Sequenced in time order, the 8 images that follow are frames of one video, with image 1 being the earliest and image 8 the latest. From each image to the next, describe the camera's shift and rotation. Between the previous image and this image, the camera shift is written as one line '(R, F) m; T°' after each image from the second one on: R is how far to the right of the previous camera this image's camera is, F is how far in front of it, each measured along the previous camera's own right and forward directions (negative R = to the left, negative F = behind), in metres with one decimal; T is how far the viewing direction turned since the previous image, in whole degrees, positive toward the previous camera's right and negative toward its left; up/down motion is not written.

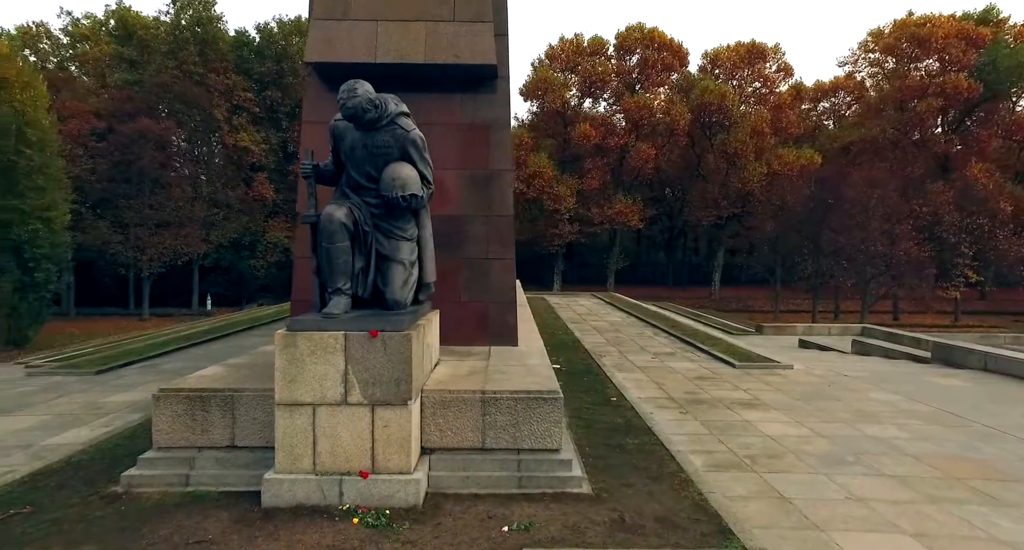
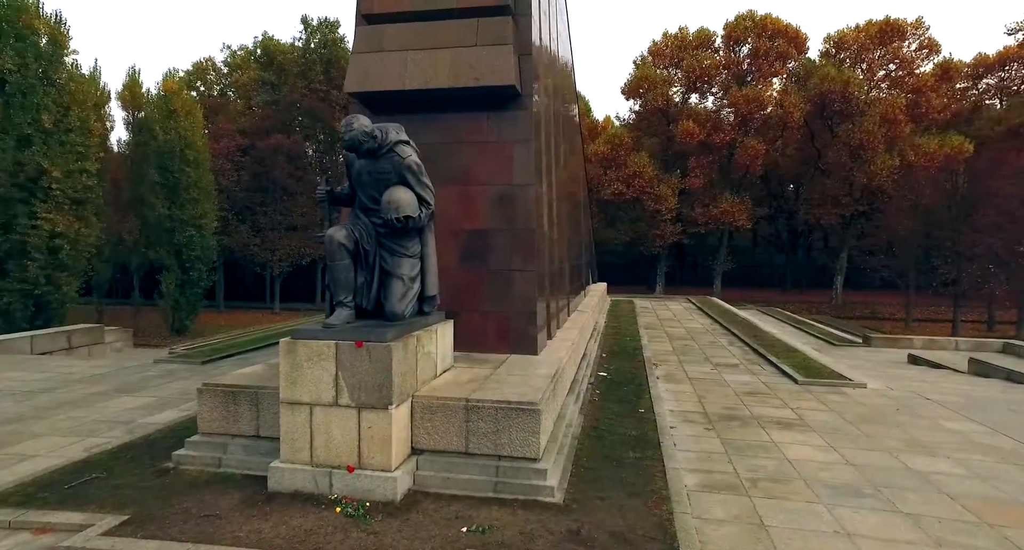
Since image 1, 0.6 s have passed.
(+0.7, -0.1) m; -11°
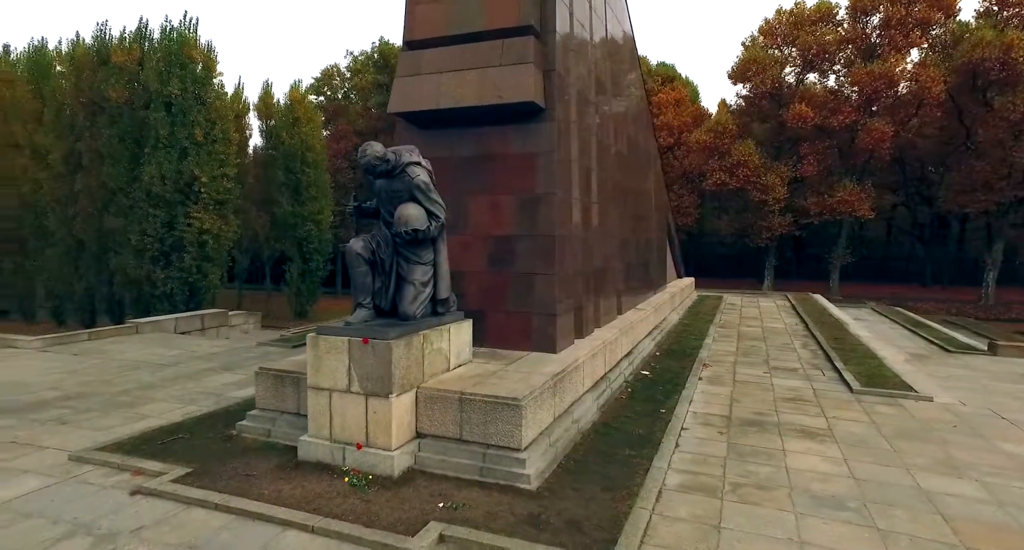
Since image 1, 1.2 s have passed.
(+0.7, -0.3) m; -11°
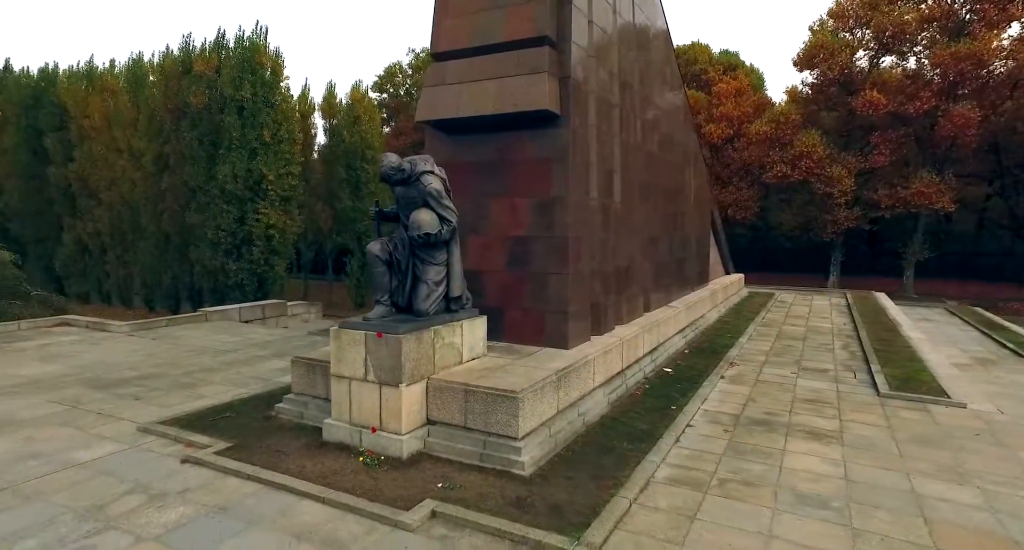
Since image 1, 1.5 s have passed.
(+0.4, -0.2) m; -6°
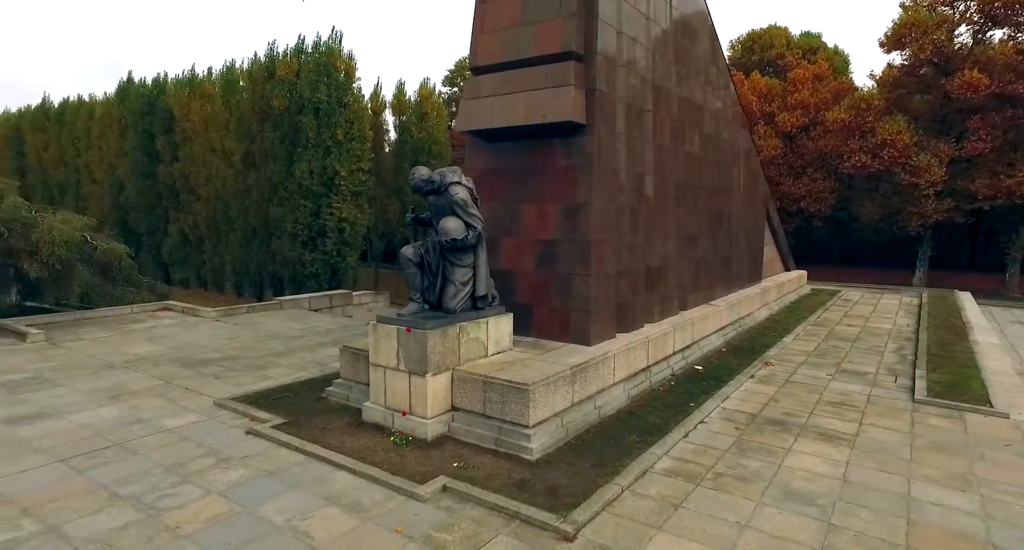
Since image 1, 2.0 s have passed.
(+0.4, -0.4) m; -7°
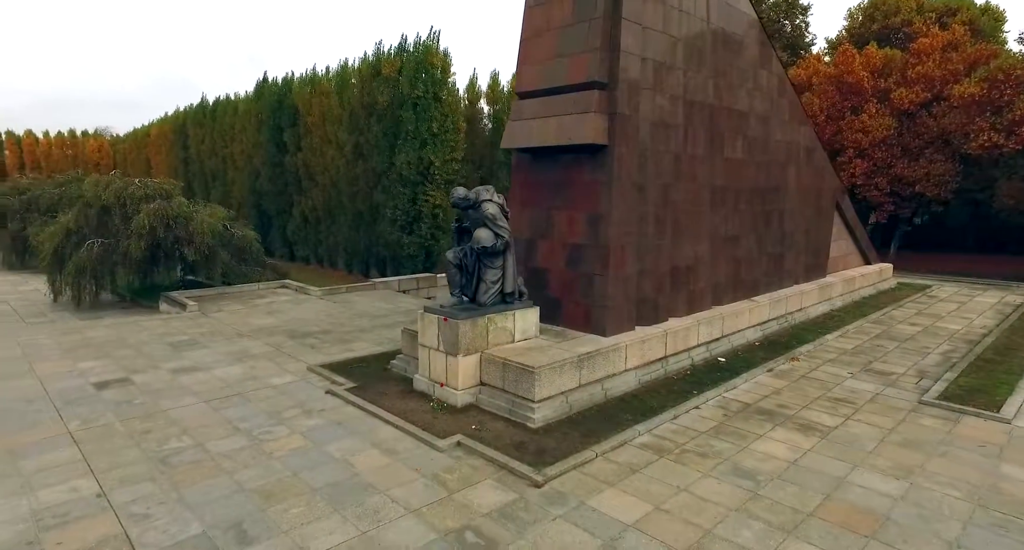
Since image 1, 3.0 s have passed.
(+0.8, -0.9) m; -10°
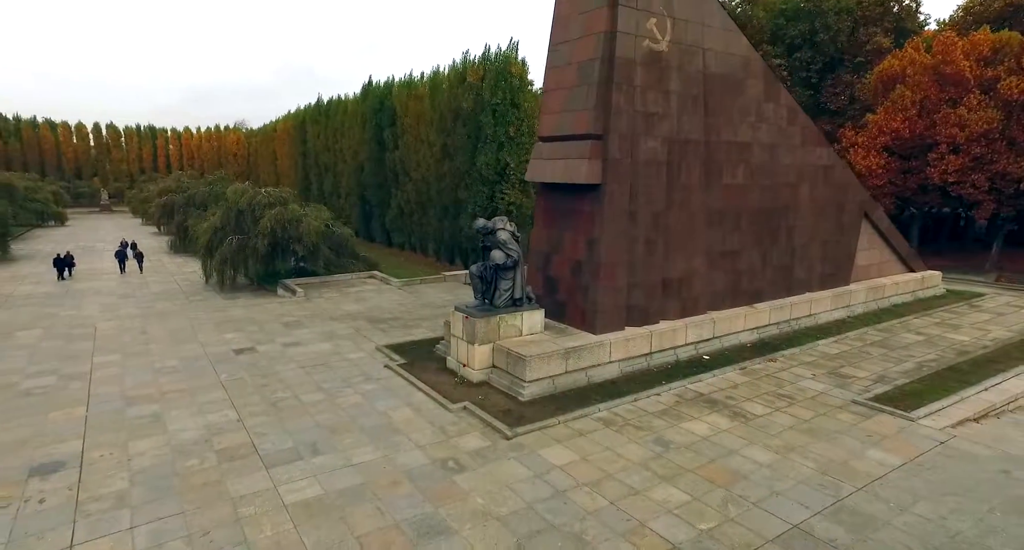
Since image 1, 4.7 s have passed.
(+1.1, -1.7) m; -9°
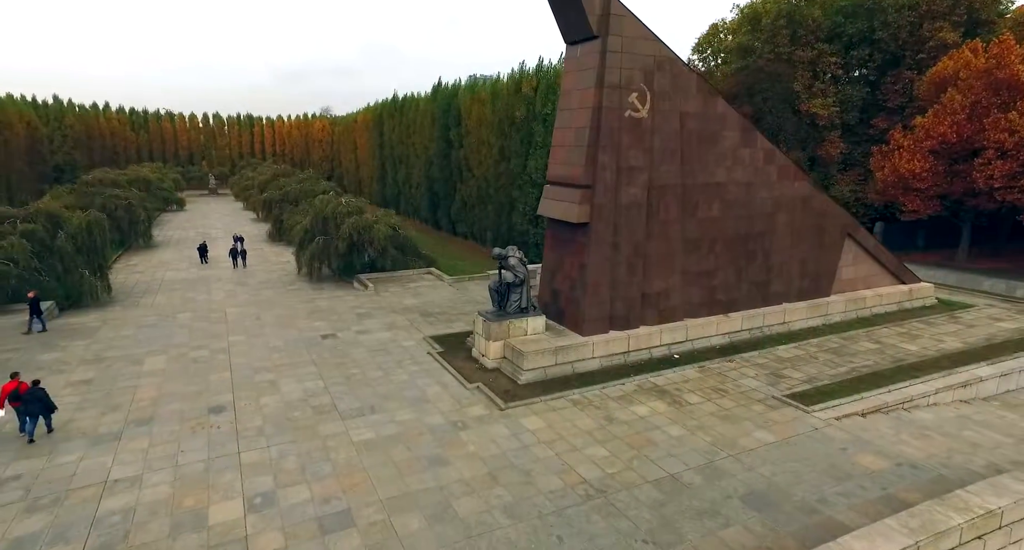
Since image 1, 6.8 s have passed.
(+1.0, -2.5) m; -7°
